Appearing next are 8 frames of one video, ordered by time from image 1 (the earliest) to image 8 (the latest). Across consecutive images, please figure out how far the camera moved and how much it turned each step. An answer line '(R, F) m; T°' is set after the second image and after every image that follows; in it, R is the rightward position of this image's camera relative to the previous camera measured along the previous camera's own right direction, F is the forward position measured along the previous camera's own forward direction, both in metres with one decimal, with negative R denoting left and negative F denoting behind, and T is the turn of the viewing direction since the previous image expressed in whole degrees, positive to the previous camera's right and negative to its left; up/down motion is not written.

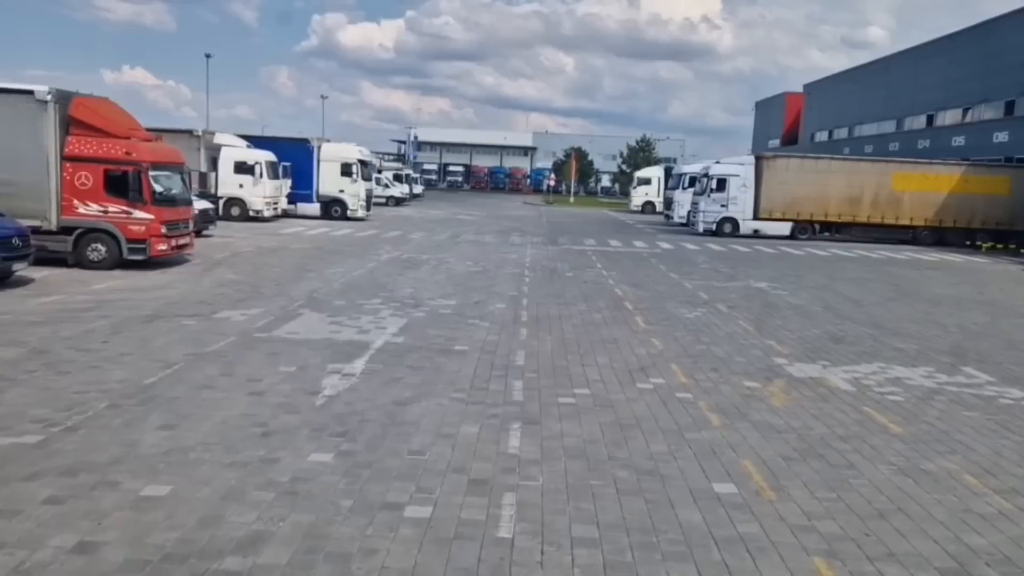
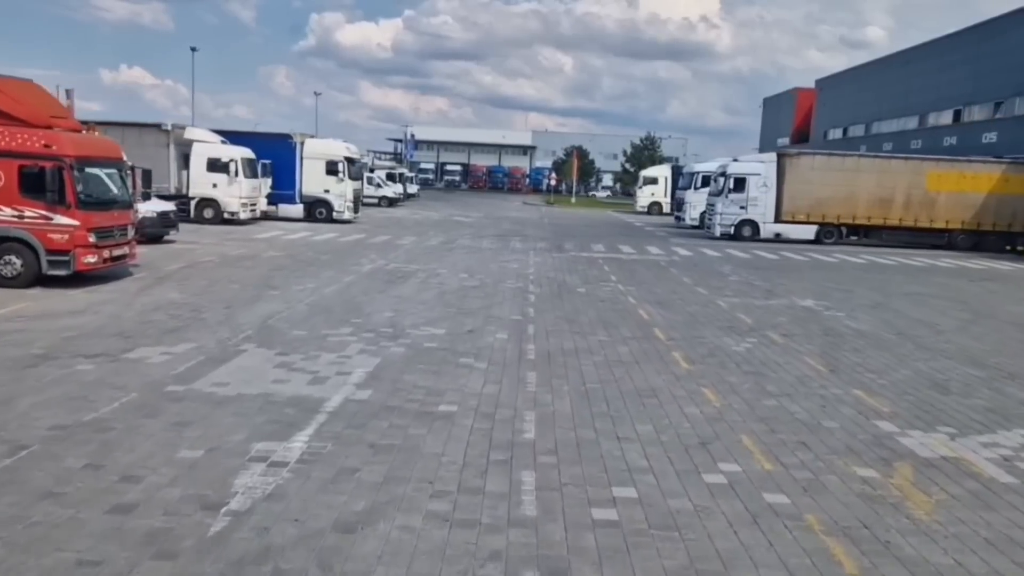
(-0.1, +3.1) m; 0°
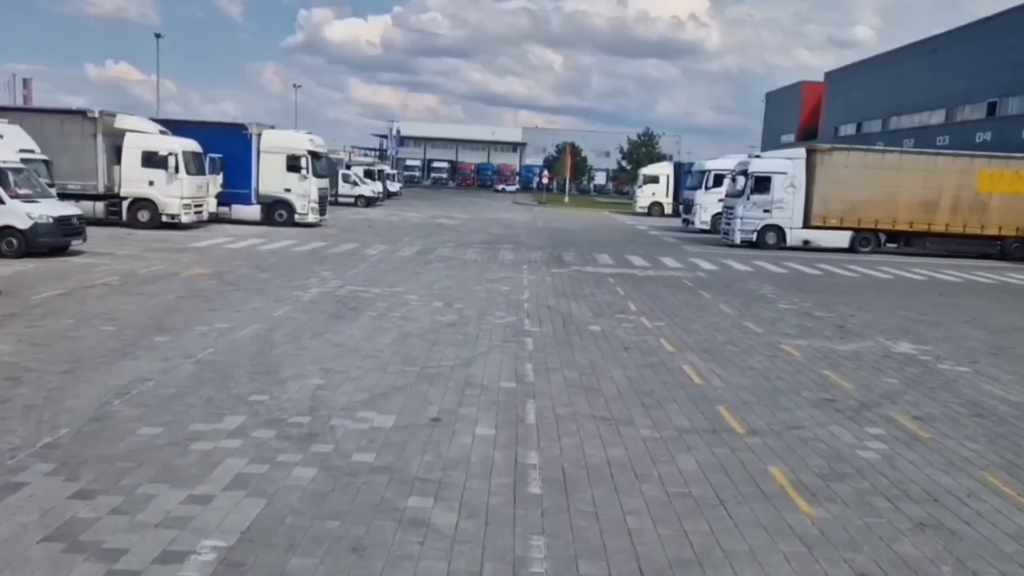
(0.0, +4.6) m; +1°
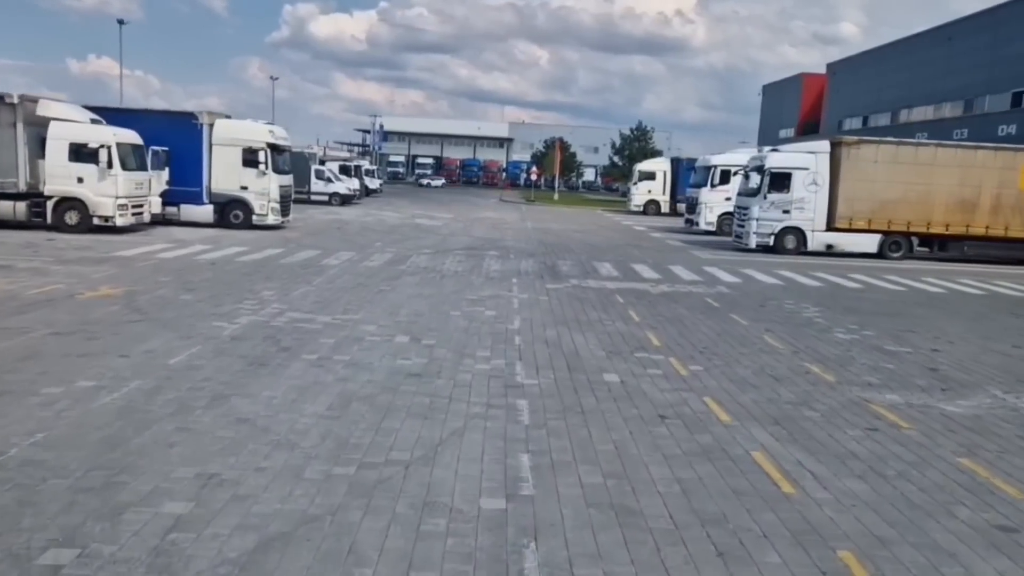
(0.0, +3.5) m; +1°
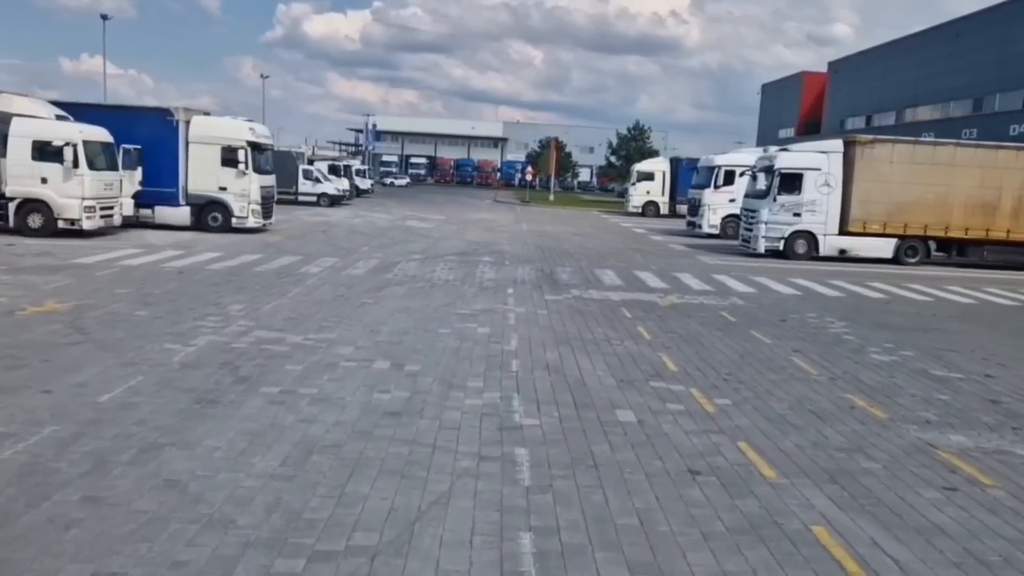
(0.0, +1.5) m; 0°
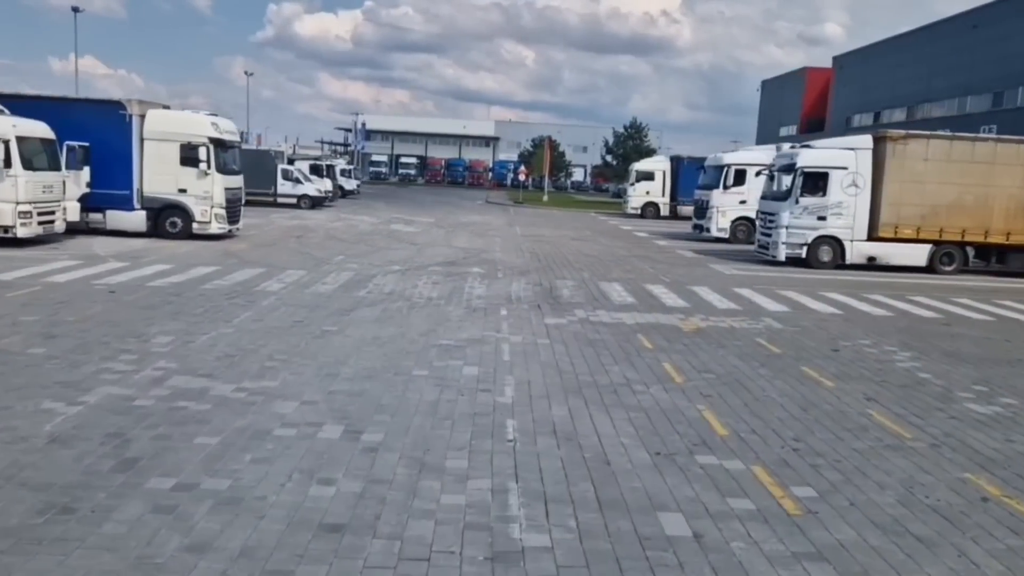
(0.0, +2.6) m; +1°
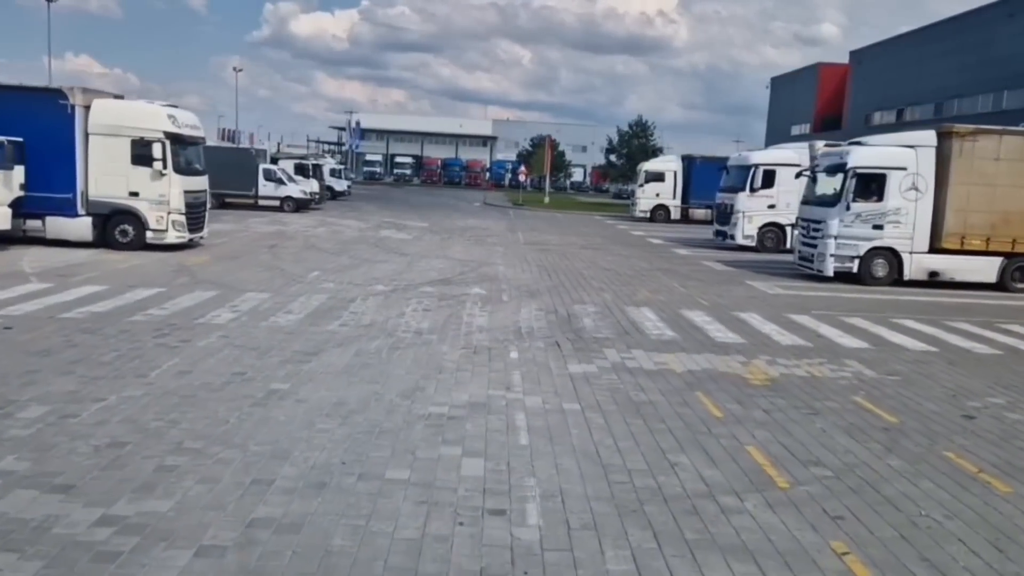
(-0.2, +3.2) m; 0°
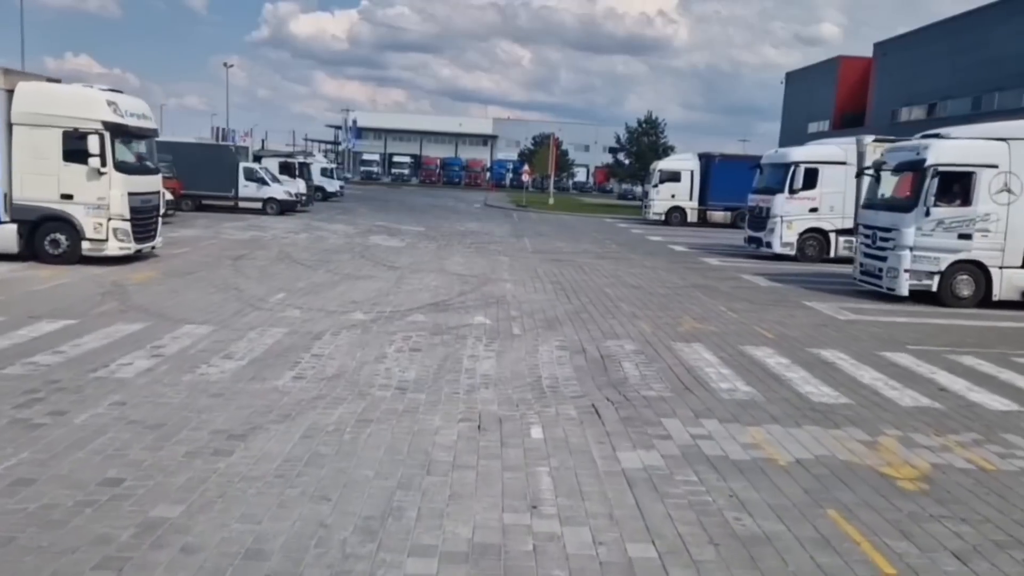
(-0.2, +3.3) m; 0°
